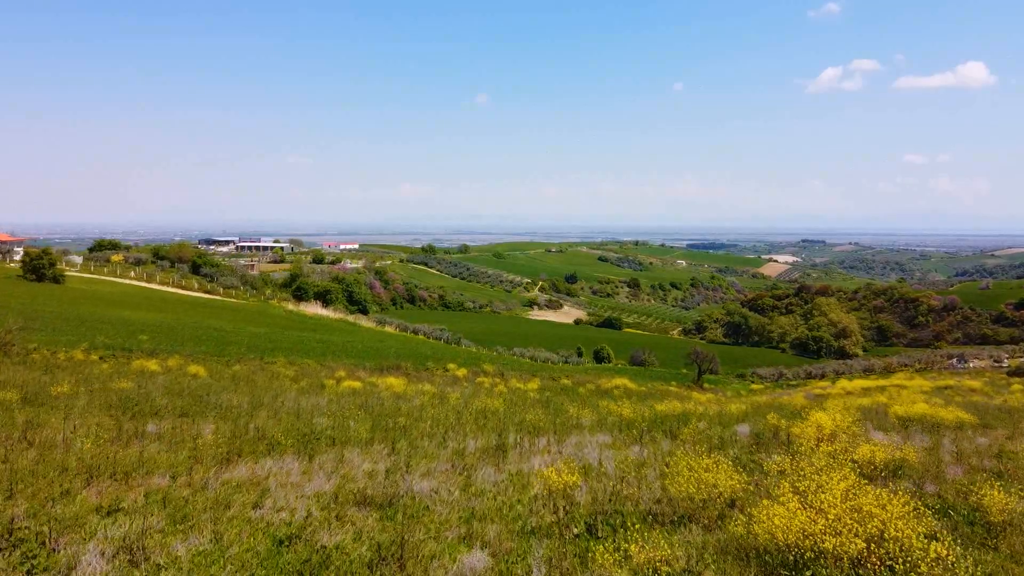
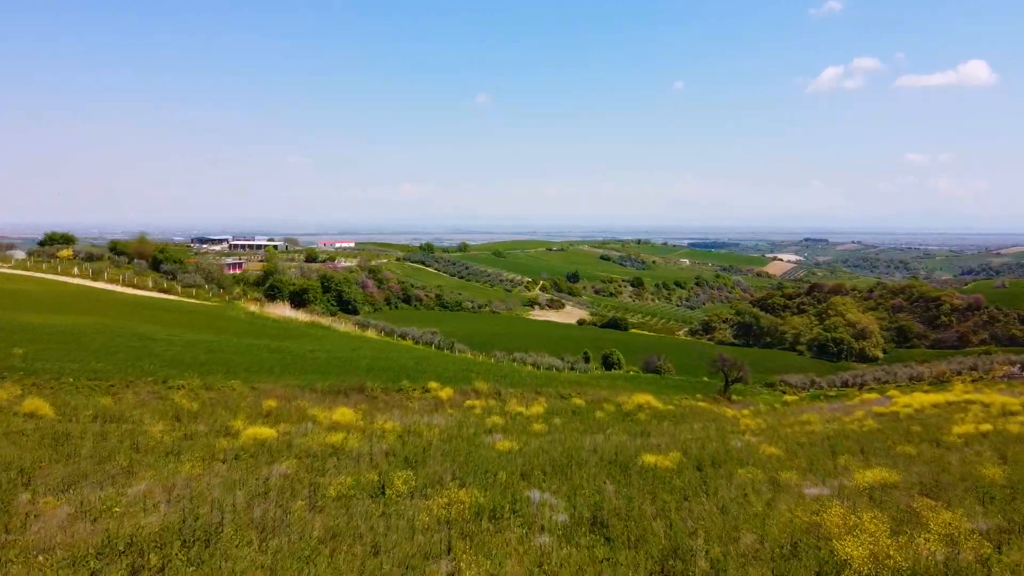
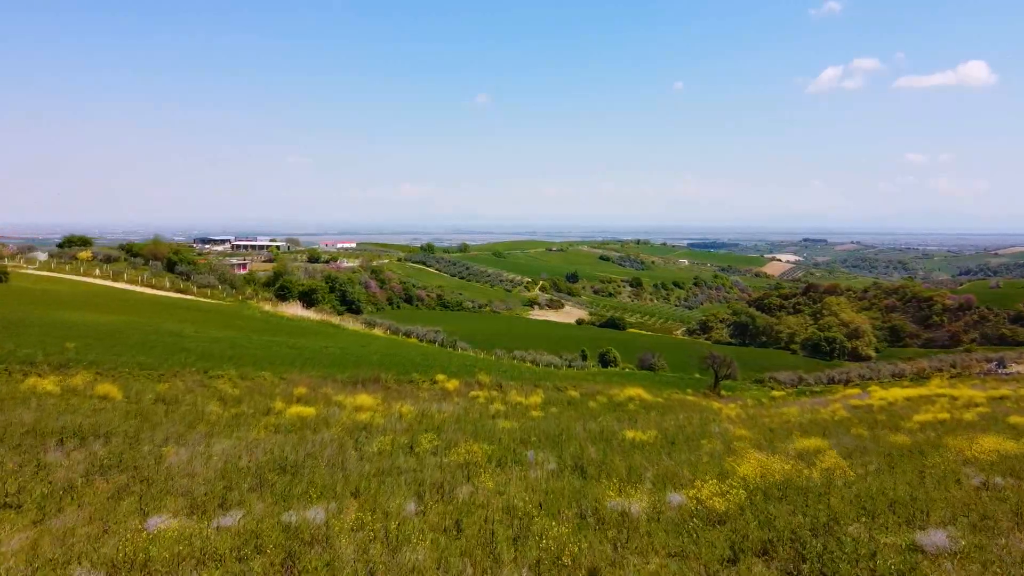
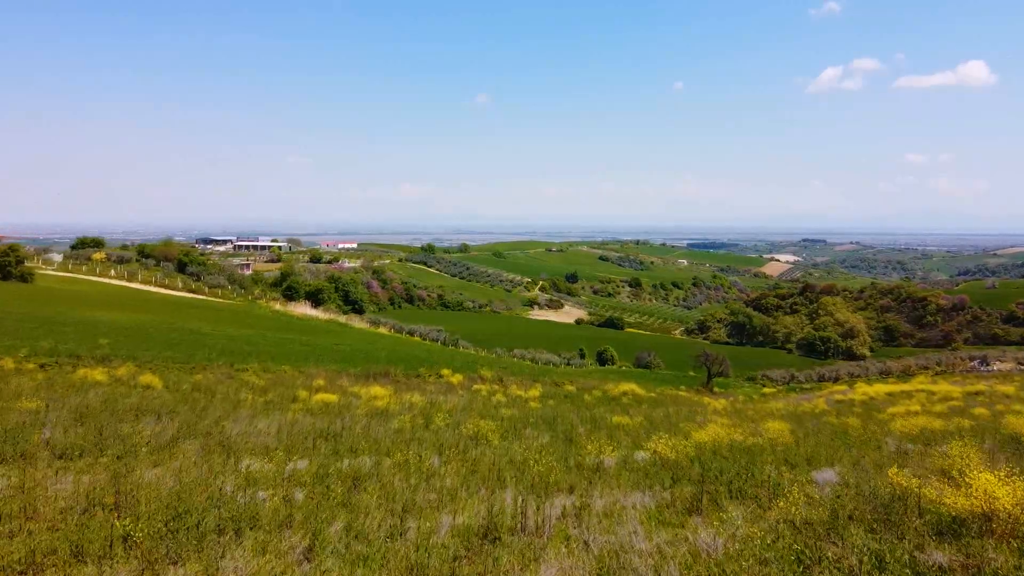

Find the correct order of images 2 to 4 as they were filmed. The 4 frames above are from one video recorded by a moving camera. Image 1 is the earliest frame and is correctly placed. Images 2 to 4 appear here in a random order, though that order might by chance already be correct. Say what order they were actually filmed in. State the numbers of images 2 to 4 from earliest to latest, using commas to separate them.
4, 3, 2
